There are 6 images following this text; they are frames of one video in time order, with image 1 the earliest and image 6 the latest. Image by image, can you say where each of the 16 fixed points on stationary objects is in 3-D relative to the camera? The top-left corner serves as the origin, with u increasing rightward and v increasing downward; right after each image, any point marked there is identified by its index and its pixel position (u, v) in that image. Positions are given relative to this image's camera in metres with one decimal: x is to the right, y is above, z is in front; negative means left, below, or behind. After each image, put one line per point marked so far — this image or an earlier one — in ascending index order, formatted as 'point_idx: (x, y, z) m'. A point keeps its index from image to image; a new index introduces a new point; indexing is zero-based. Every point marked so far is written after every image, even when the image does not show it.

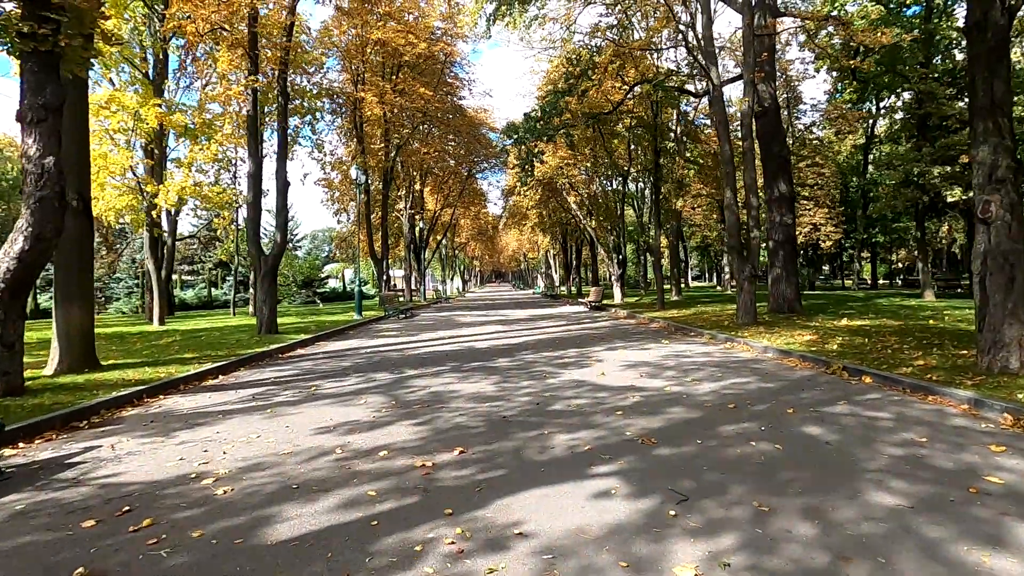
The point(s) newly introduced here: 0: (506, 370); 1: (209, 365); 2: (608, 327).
0: (-0.1, -1.2, +9.2) m
1: (-4.7, -1.2, +10.0) m
2: (+2.6, -1.1, +17.5) m
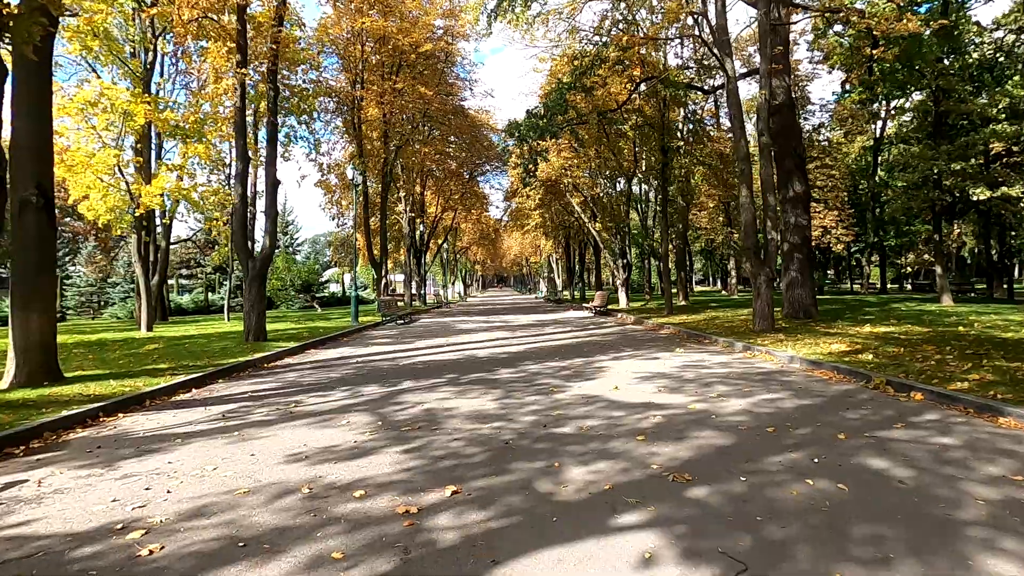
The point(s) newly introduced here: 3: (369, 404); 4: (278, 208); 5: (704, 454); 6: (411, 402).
0: (0.0, -1.2, +8.3) m
1: (-4.7, -1.2, +9.2) m
2: (+2.6, -1.2, +16.7) m
3: (-1.6, -1.3, +7.2) m
4: (-5.5, +1.9, +15.3) m
5: (+1.4, -1.2, +4.7) m
6: (-1.1, -1.3, +7.3) m
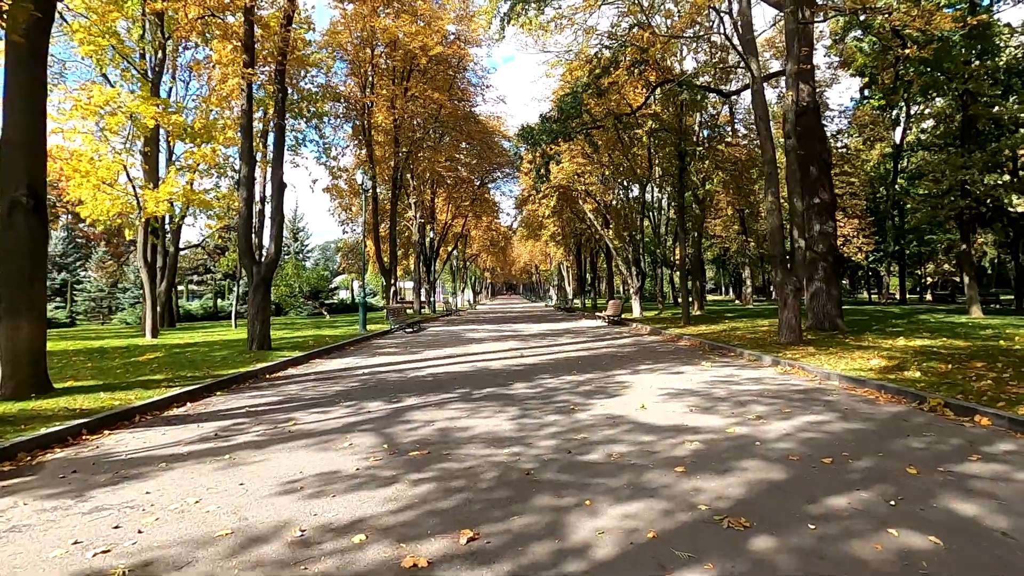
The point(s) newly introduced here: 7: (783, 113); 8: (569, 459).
0: (+0.2, -1.3, +7.7) m
1: (-4.4, -1.3, +8.7) m
2: (+2.9, -1.4, +16.0) m
3: (-1.4, -1.4, +6.6) m
4: (-5.2, +1.7, +14.8) m
5: (+1.5, -1.3, +4.1) m
6: (-0.9, -1.4, +6.7) m
7: (+5.7, +3.7, +13.7) m
8: (+0.4, -1.3, +5.0) m
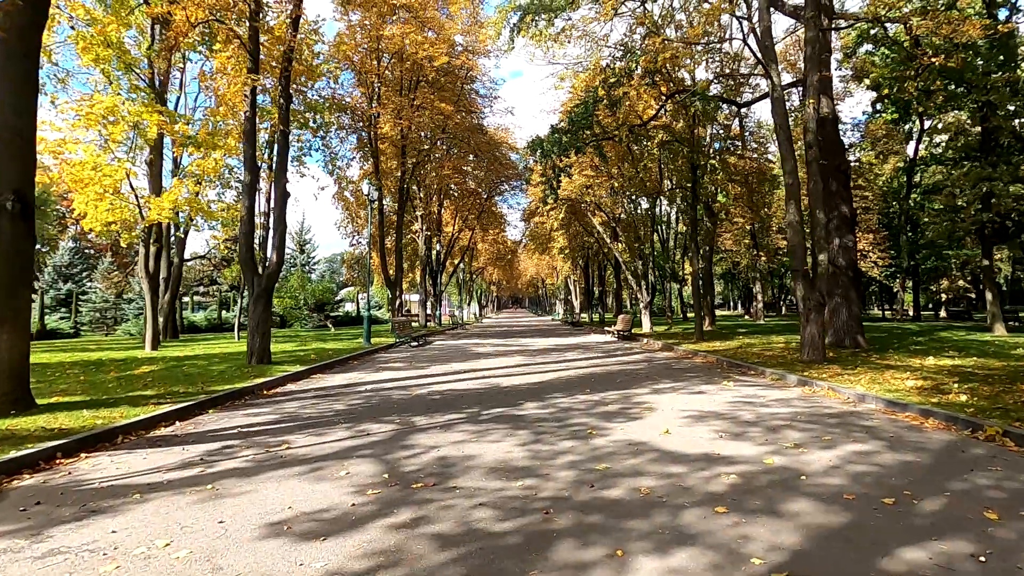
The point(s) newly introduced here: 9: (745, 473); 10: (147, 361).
0: (+0.3, -1.5, +7.1) m
1: (-4.3, -1.5, +8.1) m
2: (+3.1, -1.7, +15.5) m
3: (-1.3, -1.5, +6.1) m
4: (-5.0, +1.5, +14.4) m
5: (+1.6, -1.3, +3.5) m
6: (-0.8, -1.5, +6.1) m
7: (+5.9, +3.4, +13.2) m
8: (+0.5, -1.4, +4.5) m
9: (+1.8, -1.4, +5.0) m
10: (-8.8, -1.8, +15.7) m
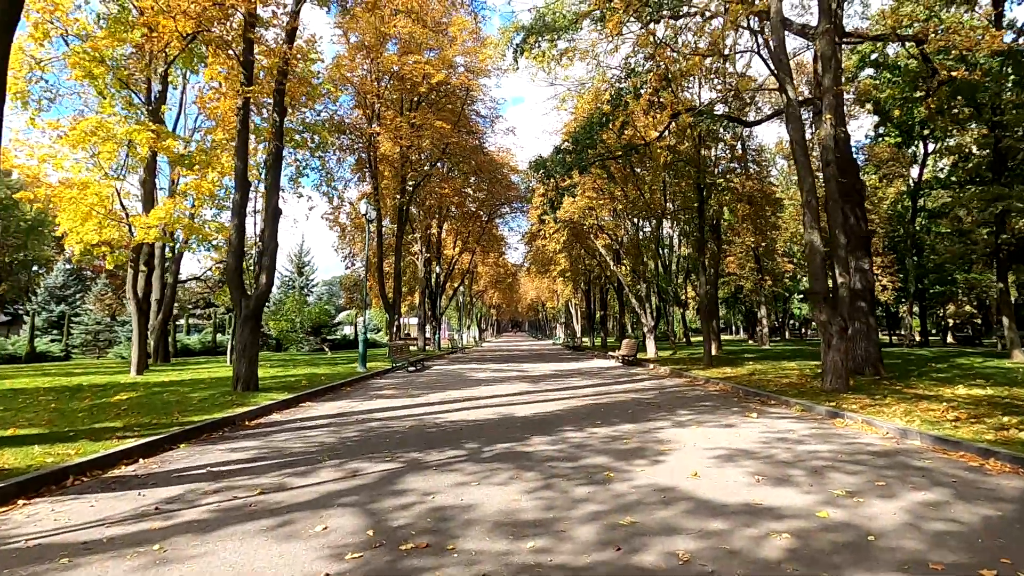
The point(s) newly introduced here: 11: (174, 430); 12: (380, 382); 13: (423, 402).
0: (+0.3, -1.7, +6.3) m
1: (-4.3, -1.7, +7.3) m
2: (+3.2, -2.3, +14.6) m
3: (-1.2, -1.7, +5.2) m
4: (-4.9, +1.0, +13.7) m
5: (+1.7, -1.4, +2.7) m
6: (-0.8, -1.6, +5.3) m
7: (+6.0, +2.9, +12.5) m
8: (+0.6, -1.5, +3.6) m
9: (+1.8, -1.5, +4.1) m
10: (-8.7, -2.2, +14.9) m
11: (-4.2, -1.8, +8.1) m
12: (-3.7, -2.6, +18.4) m
13: (-1.8, -2.2, +12.9) m
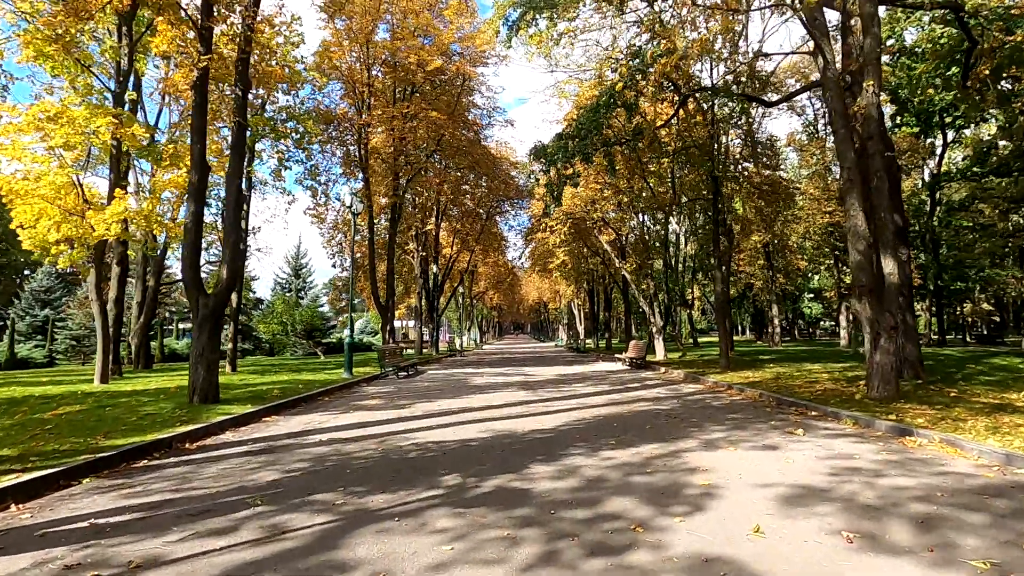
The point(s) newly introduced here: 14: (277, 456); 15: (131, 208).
0: (+0.3, -1.6, +4.7) m
1: (-4.3, -1.6, +5.7) m
2: (+3.1, -2.2, +13.0) m
3: (-1.3, -1.6, +3.6) m
4: (-5.0, +1.0, +12.0) m
5: (+1.6, -1.3, +1.0) m
6: (-0.8, -1.5, +3.7) m
7: (+5.9, +3.0, +10.9) m
8: (+0.5, -1.4, +2.0) m
9: (+1.7, -1.4, +2.5) m
10: (-8.8, -2.2, +13.3) m
11: (-4.2, -1.7, +6.5) m
12: (-3.7, -2.6, +16.8) m
13: (-1.8, -2.2, +11.2) m
14: (-2.7, -1.9, +7.4) m
15: (-10.8, +2.2, +18.7) m
